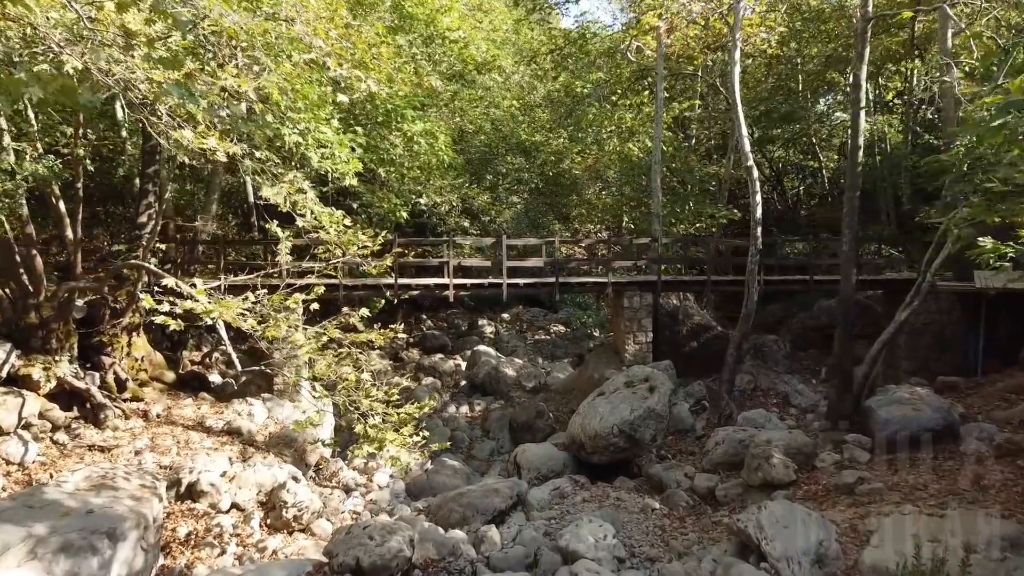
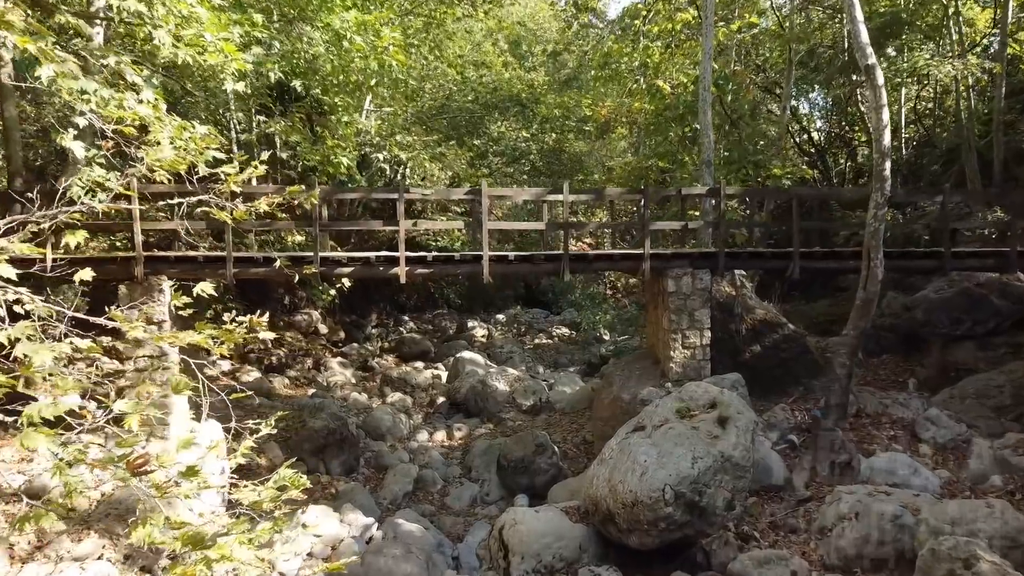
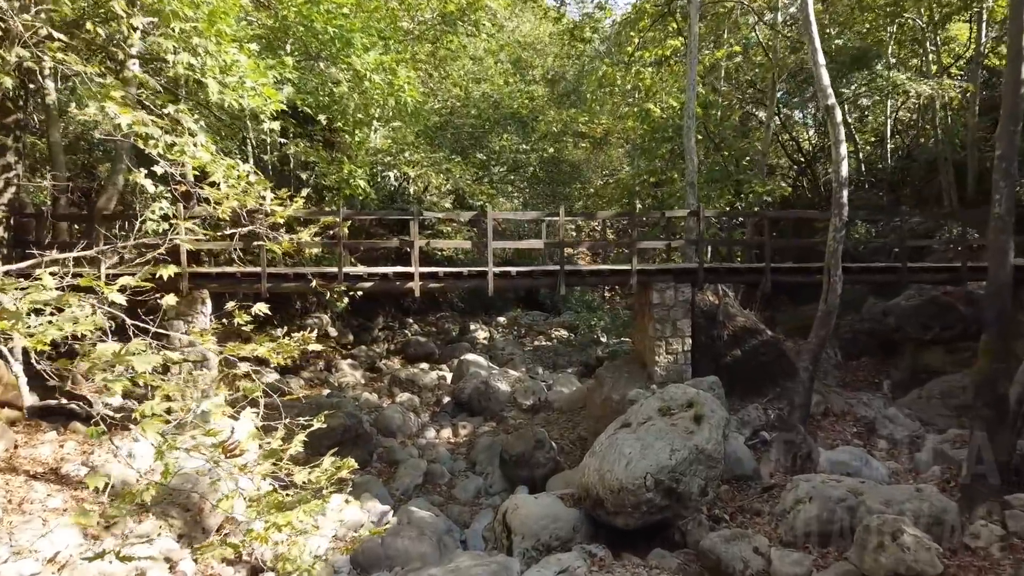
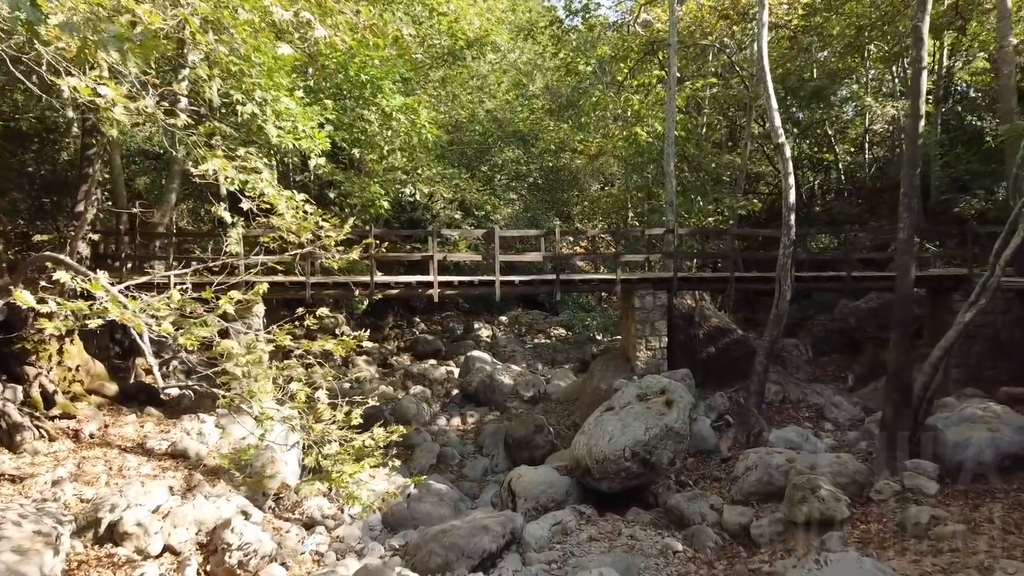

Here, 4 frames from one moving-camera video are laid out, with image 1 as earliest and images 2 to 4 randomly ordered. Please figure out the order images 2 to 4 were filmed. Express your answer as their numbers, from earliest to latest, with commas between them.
4, 3, 2
